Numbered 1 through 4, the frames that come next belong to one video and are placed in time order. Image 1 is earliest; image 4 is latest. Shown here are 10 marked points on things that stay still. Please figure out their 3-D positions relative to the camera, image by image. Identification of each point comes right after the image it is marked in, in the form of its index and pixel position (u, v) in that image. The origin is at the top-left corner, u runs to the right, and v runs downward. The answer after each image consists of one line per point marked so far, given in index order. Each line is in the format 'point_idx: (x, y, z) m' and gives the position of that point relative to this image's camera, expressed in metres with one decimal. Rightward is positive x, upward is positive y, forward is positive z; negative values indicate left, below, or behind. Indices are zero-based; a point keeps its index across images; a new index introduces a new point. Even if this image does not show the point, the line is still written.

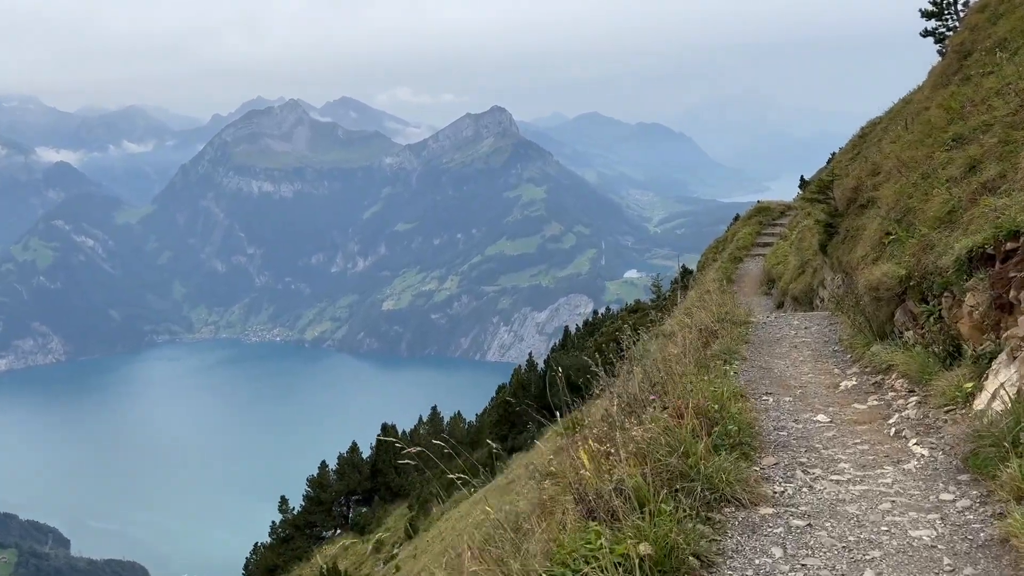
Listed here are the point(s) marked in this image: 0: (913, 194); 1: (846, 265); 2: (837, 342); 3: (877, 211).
0: (+10.7, +2.5, +15.1) m
1: (+11.7, +0.4, +20.0) m
2: (+8.0, -1.5, +14.0) m
3: (+11.1, +1.7, +17.6) m
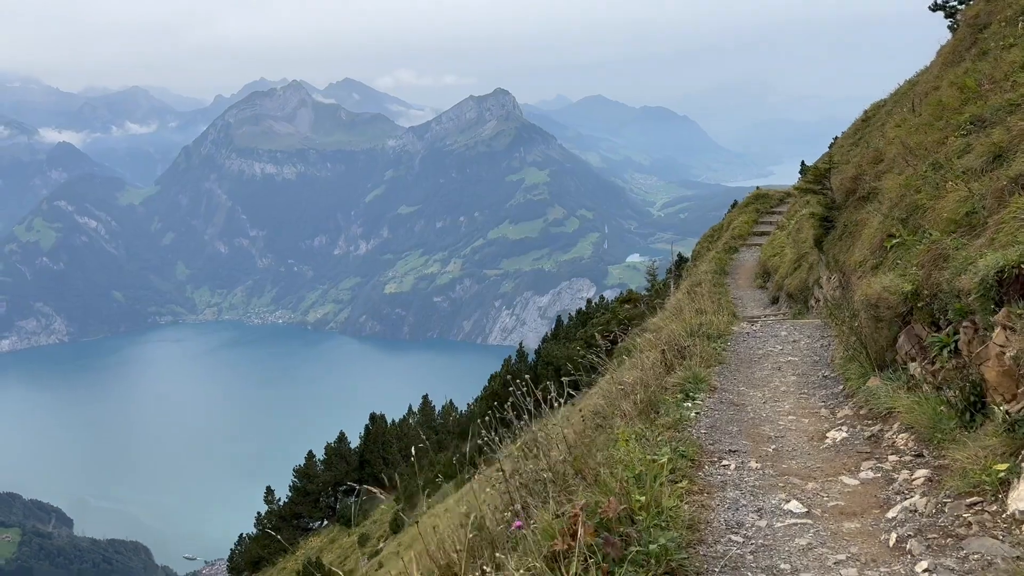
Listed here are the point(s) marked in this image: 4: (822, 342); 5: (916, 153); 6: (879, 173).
0: (+9.2, +2.2, +12.7) m
1: (+10.2, +0.3, +17.7) m
2: (+6.5, -1.7, +11.7) m
3: (+9.6, +1.6, +15.2) m
4: (+7.9, -1.3, +14.0) m
5: (+11.6, +3.8, +16.5) m
6: (+12.2, +3.9, +18.8) m
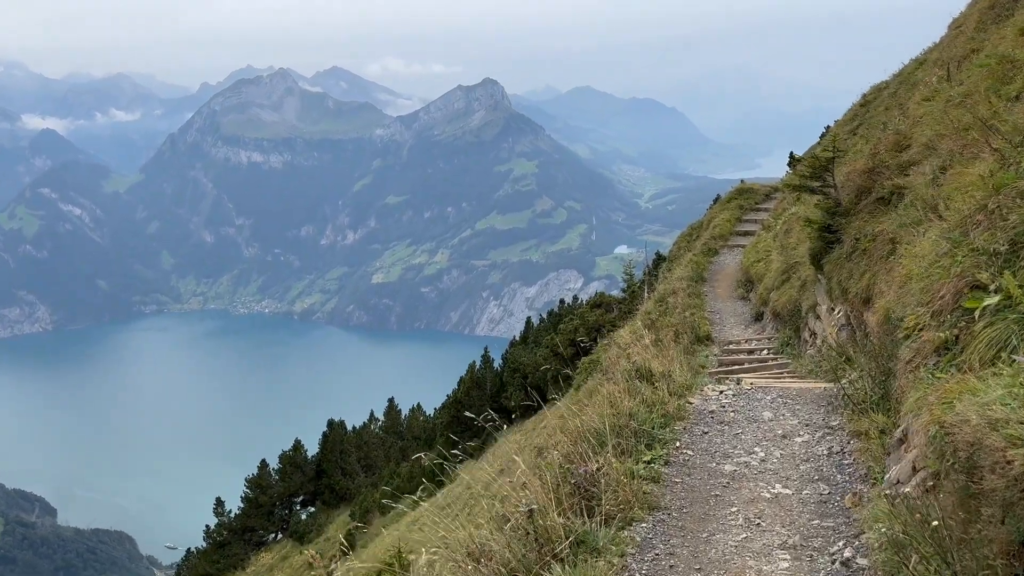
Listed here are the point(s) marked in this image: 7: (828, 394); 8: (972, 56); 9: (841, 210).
0: (+6.3, +1.2, +7.1) m
1: (+7.2, -0.6, +12.1) m
2: (+3.6, -2.8, +6.1) m
3: (+6.7, +0.6, +9.6) m
4: (+5.0, -2.3, +8.4) m
5: (+8.6, +2.8, +10.9) m
6: (+9.2, +2.9, +13.3) m
7: (+5.8, -2.0, +10.4) m
8: (+14.0, +7.1, +17.1) m
9: (+9.1, +2.2, +15.8) m
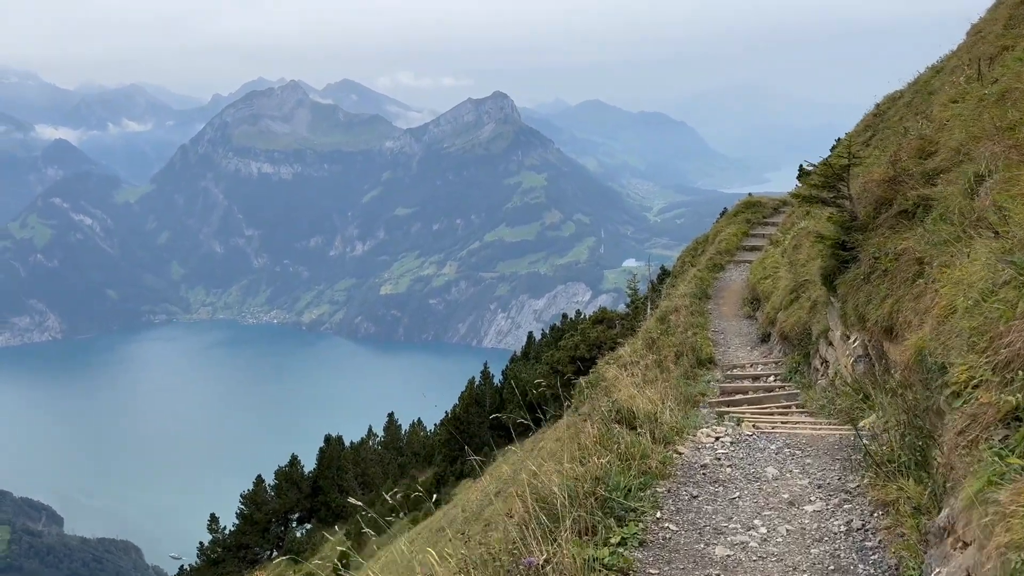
0: (+5.6, +0.8, +5.4) m
1: (+6.5, -1.1, +10.4) m
2: (+2.8, -3.1, +4.4) m
3: (+6.0, +0.1, +7.9) m
4: (+4.2, -2.7, +6.7) m
5: (+7.9, +2.3, +9.2) m
6: (+8.6, +2.4, +11.6) m
7: (+5.1, -2.4, +8.7) m
8: (+13.5, +6.5, +15.4) m
9: (+8.5, +1.6, +14.1) m
